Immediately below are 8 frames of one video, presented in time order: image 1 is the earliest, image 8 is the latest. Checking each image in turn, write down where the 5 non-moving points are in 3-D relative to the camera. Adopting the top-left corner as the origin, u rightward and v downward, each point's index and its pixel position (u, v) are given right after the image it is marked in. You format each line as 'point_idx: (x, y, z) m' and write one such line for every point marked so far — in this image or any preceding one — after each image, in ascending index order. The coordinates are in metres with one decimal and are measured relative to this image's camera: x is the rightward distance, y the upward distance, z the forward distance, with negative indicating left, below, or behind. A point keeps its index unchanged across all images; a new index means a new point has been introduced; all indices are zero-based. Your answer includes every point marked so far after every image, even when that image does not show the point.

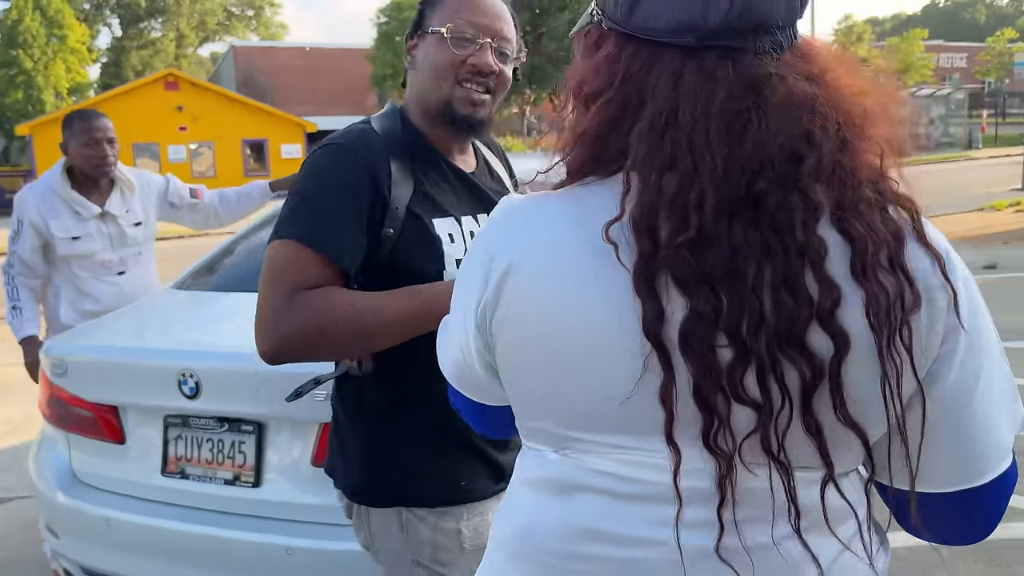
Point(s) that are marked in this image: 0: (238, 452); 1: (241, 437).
0: (-0.6, -0.4, +1.9) m
1: (-0.6, -0.3, +1.9) m
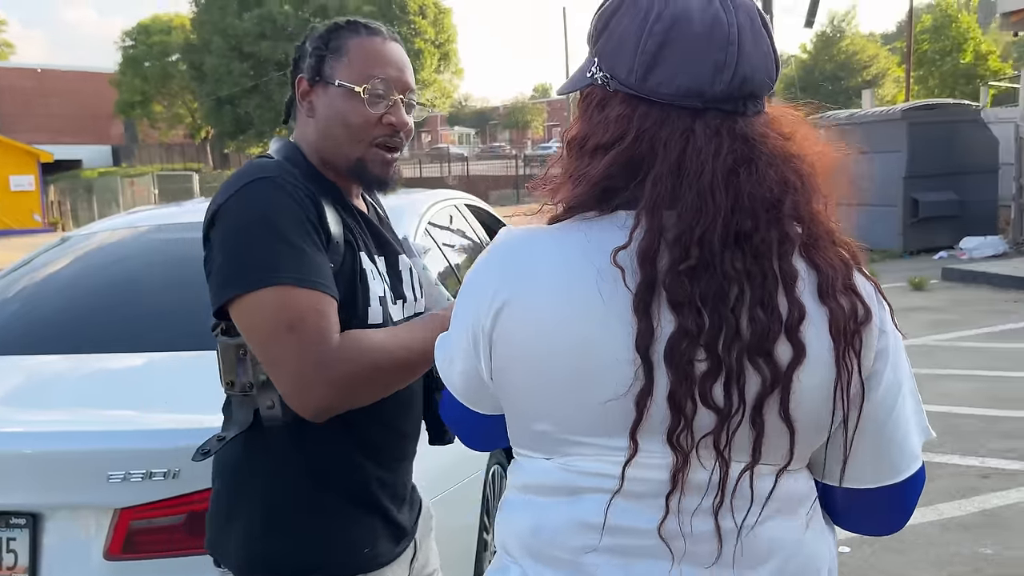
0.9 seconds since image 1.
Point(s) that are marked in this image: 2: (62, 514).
0: (-0.9, -0.5, +1.6) m
1: (-0.9, -0.5, +1.6) m
2: (-0.8, -0.4, +1.5) m
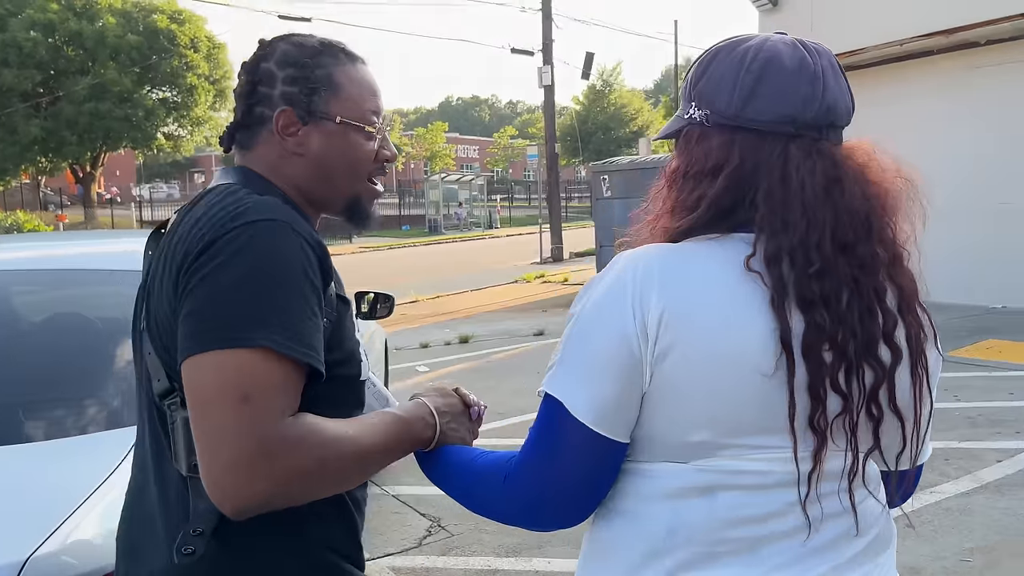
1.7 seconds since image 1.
0: (-1.1, -0.6, +0.9) m
1: (-1.1, -0.6, +0.9) m
2: (-1.0, -0.5, +1.0) m
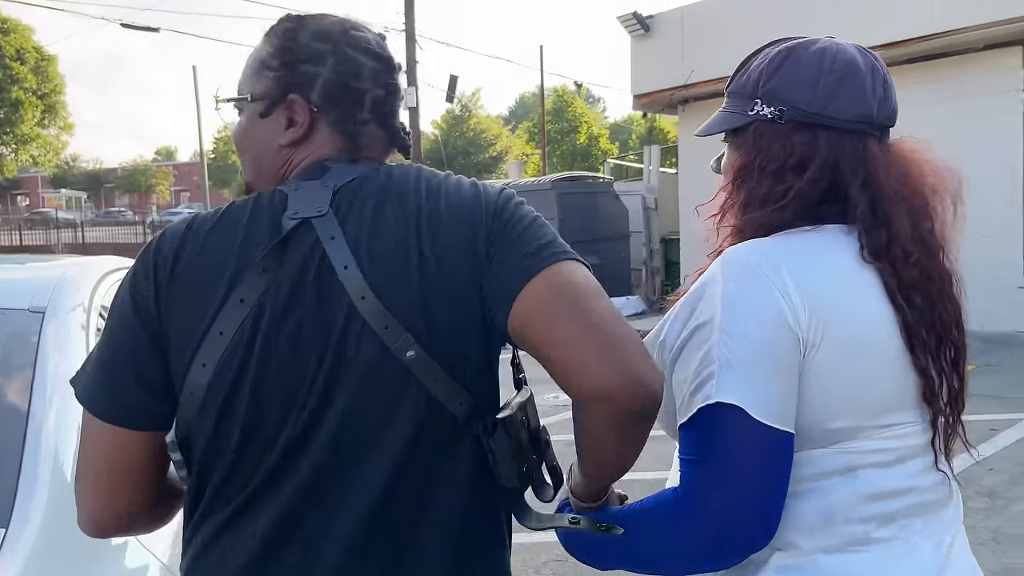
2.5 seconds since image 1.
0: (-1.0, -0.7, +0.4) m
1: (-1.0, -0.6, +0.4) m
2: (-0.9, -0.6, +0.5) m
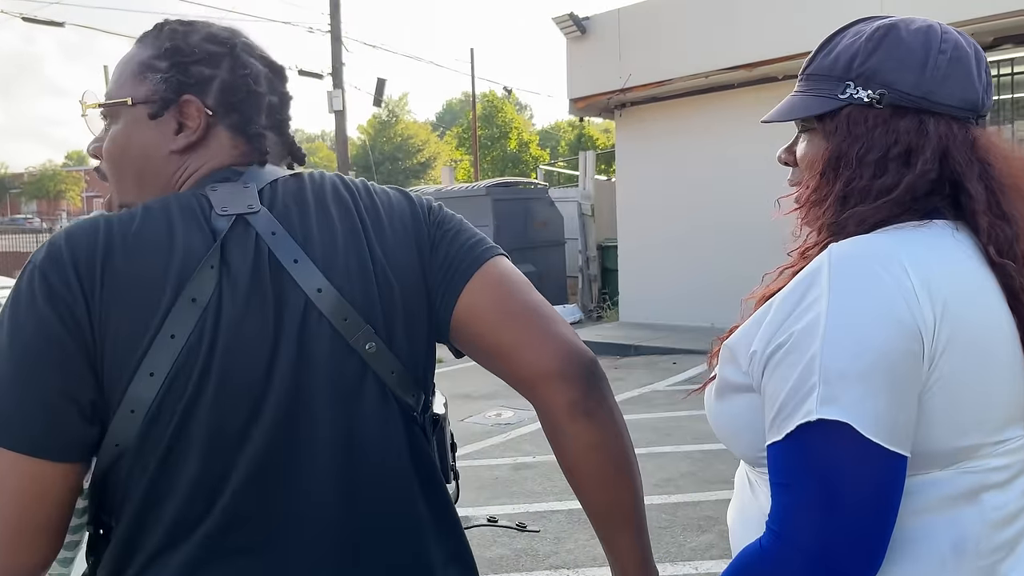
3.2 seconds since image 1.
0: (-0.9, -0.7, 0.0) m
1: (-0.9, -0.7, 0.0) m
2: (-0.8, -0.6, +0.1) m
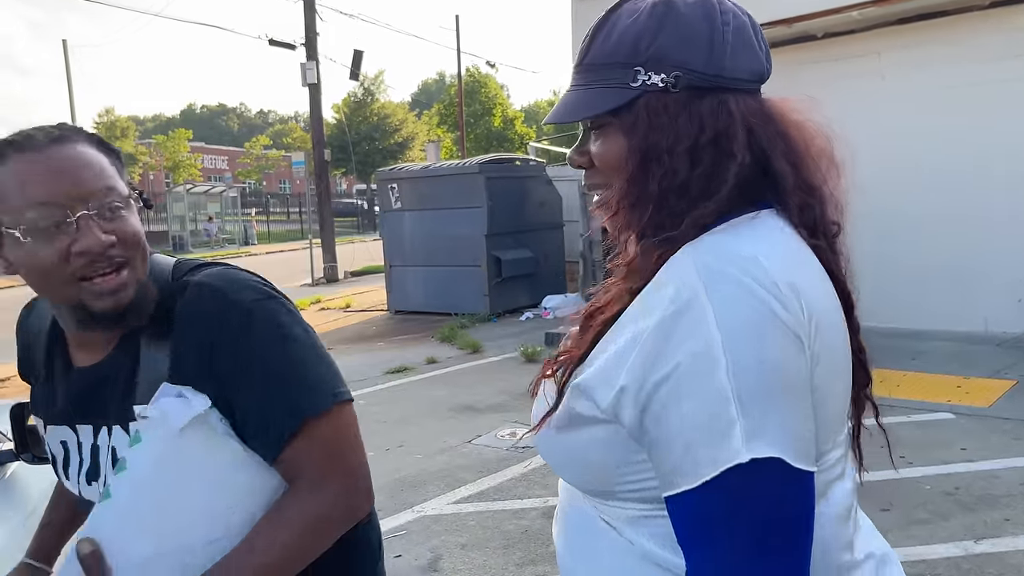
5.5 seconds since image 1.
0: (-0.7, -0.8, -0.9) m
1: (-0.7, -0.7, -0.8) m
2: (-0.6, -0.7, -0.8) m
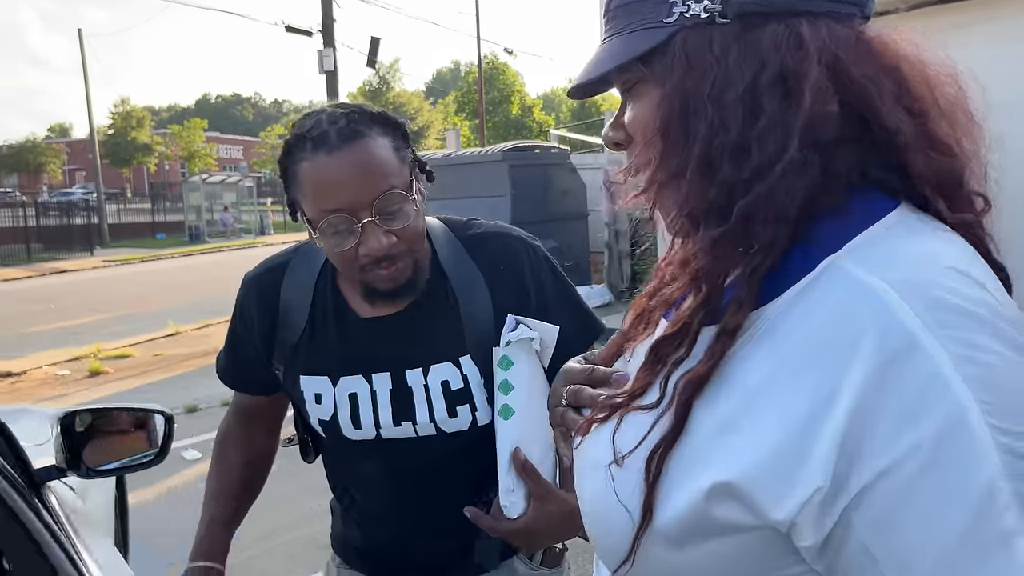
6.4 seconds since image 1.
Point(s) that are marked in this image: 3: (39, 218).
0: (-0.6, -0.8, -1.0) m
1: (-0.6, -0.8, -1.0) m
2: (-0.5, -0.7, -1.0) m
3: (-11.0, +1.6, +19.5) m
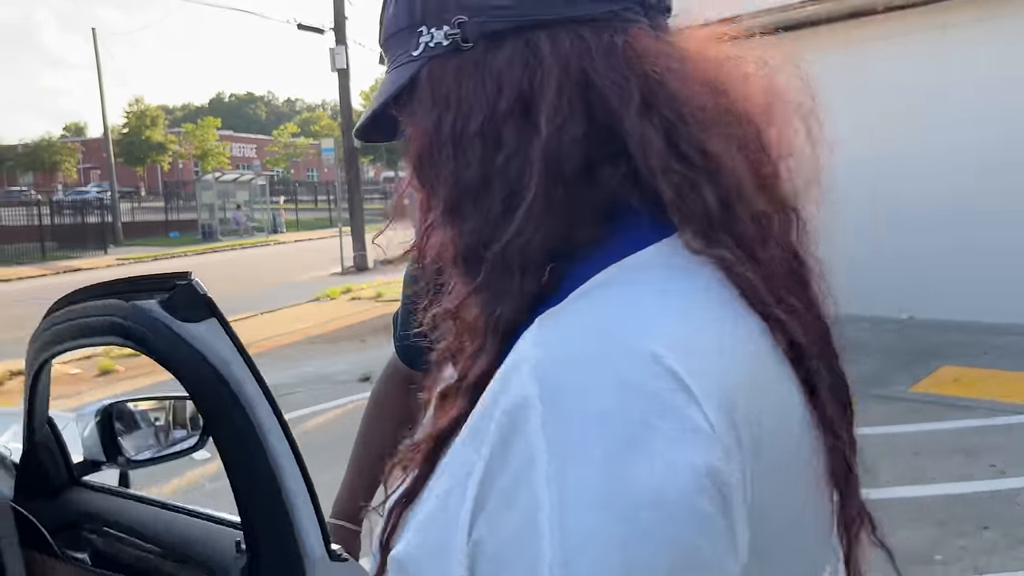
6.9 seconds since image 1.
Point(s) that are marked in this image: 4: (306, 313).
0: (-0.6, -0.8, -1.1) m
1: (-0.6, -0.8, -1.1) m
2: (-0.5, -0.7, -1.0) m
3: (-10.8, +1.7, +19.6) m
4: (-2.5, -0.3, +9.8) m
